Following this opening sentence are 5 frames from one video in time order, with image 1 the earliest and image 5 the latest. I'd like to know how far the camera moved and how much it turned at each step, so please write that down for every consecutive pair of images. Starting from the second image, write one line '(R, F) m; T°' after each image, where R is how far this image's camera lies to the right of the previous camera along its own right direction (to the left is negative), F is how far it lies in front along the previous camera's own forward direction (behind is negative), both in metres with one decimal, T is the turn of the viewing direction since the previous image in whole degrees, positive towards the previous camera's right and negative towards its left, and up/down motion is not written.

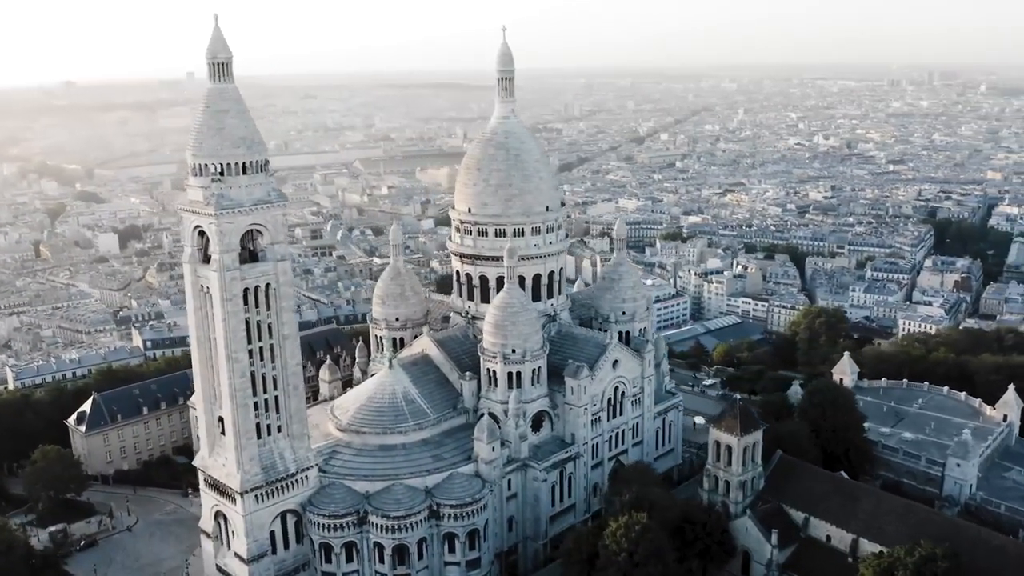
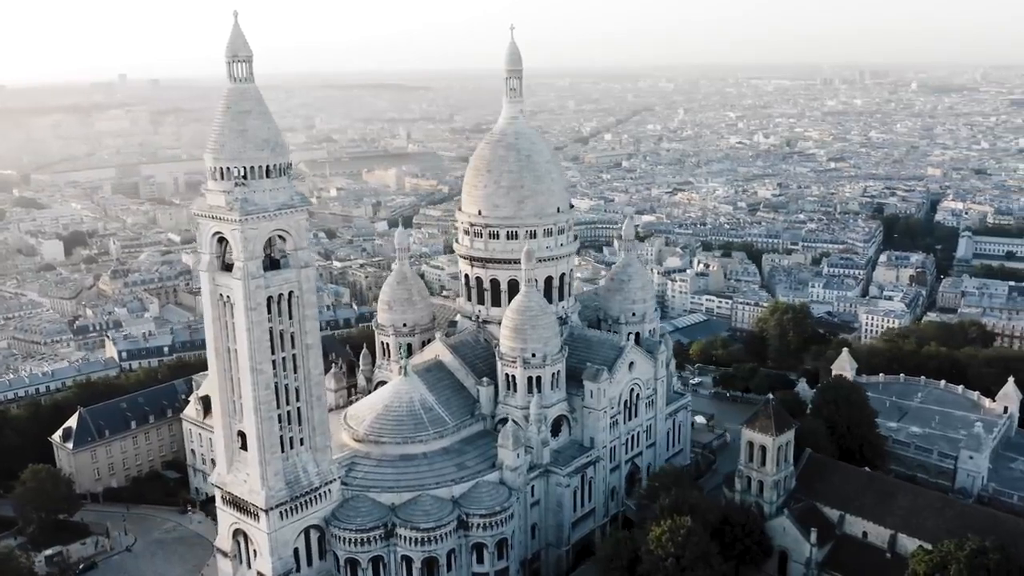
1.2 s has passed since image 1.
(-4.7, +1.2) m; +4°
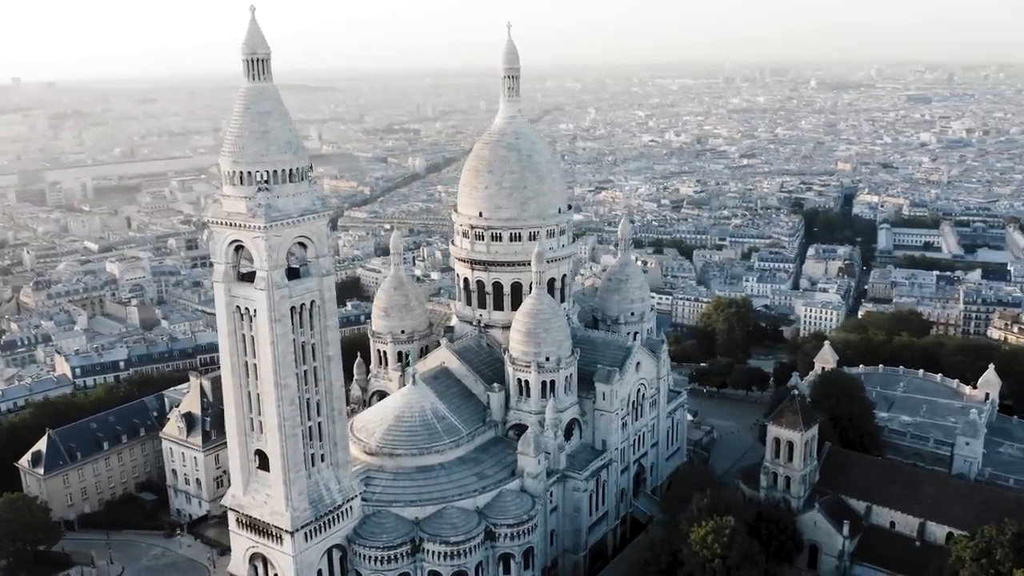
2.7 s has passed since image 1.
(-5.9, +1.5) m; +6°
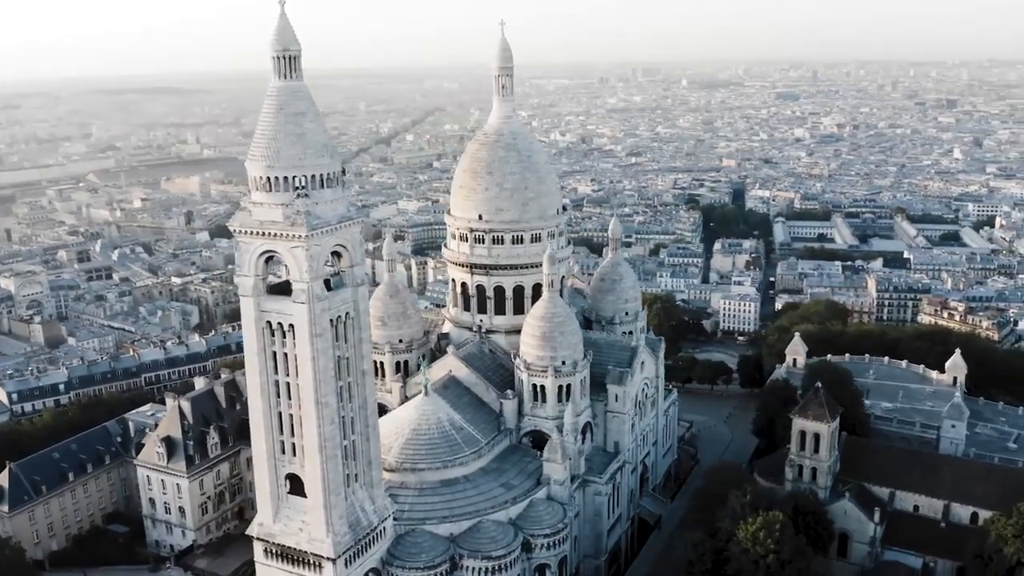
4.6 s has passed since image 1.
(-7.5, +1.8) m; +8°
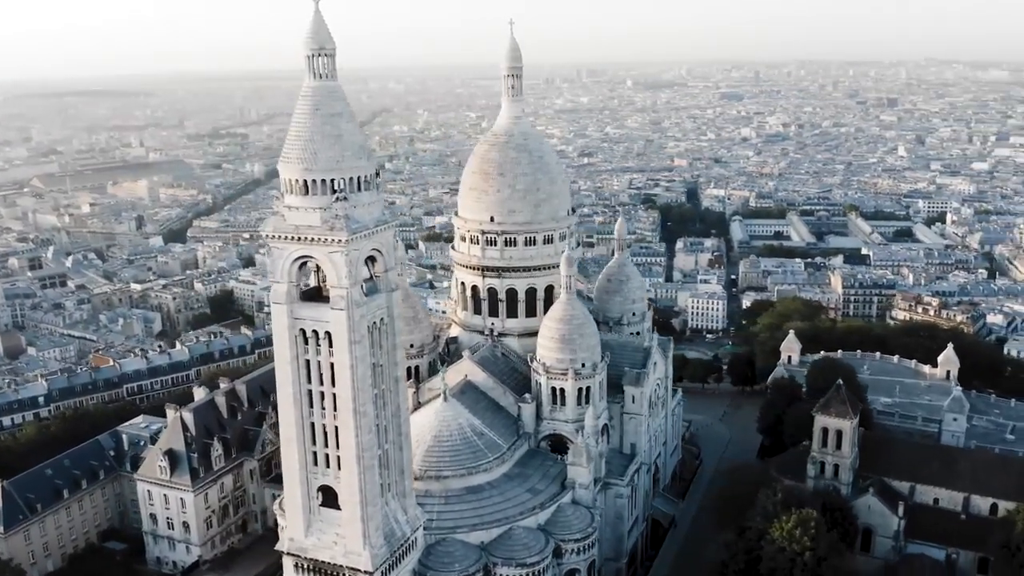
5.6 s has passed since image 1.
(-4.0, +0.8) m; +3°
